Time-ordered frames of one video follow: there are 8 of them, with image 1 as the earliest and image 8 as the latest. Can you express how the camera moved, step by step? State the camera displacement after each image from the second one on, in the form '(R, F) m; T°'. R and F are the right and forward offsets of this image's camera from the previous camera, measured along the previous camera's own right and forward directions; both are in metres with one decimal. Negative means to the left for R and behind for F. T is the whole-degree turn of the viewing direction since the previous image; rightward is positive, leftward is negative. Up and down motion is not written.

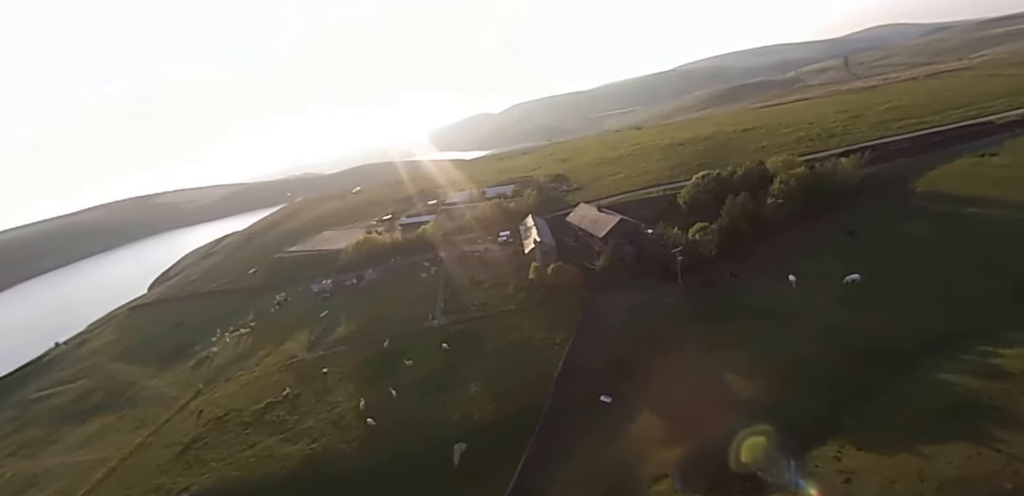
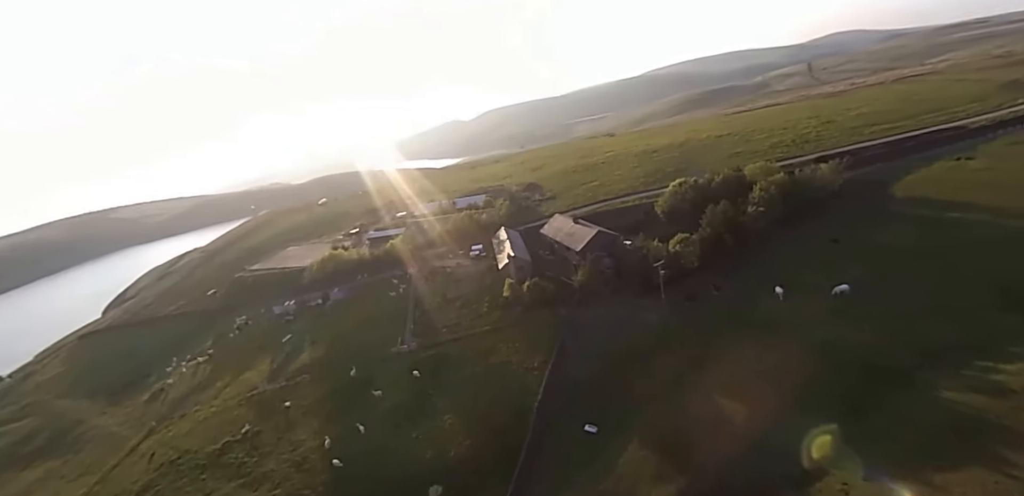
(+0.2, +3.8) m; +3°
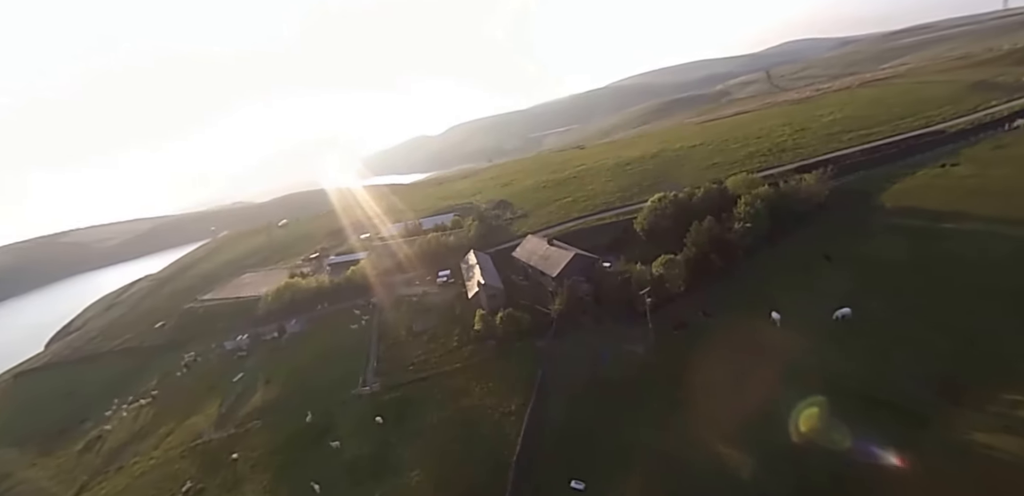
(+0.4, +5.5) m; +3°
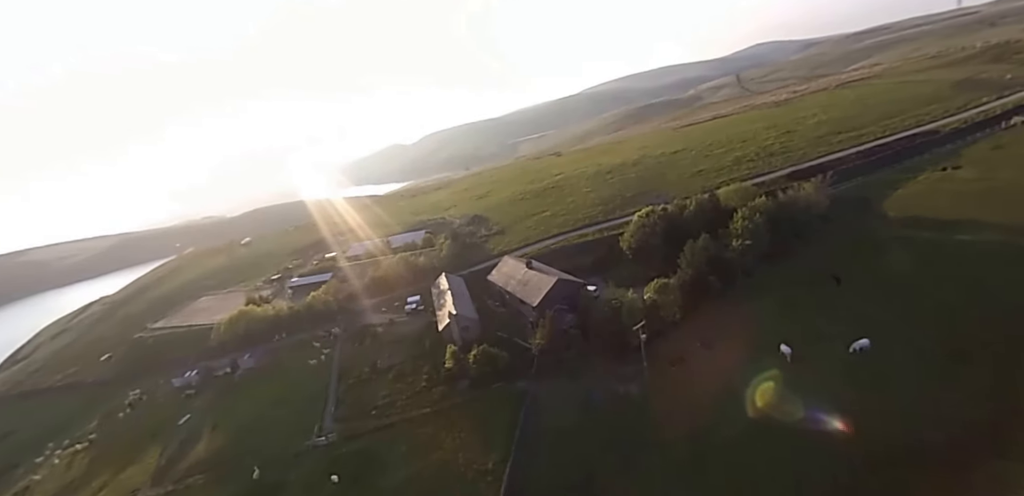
(+0.7, +6.6) m; +3°
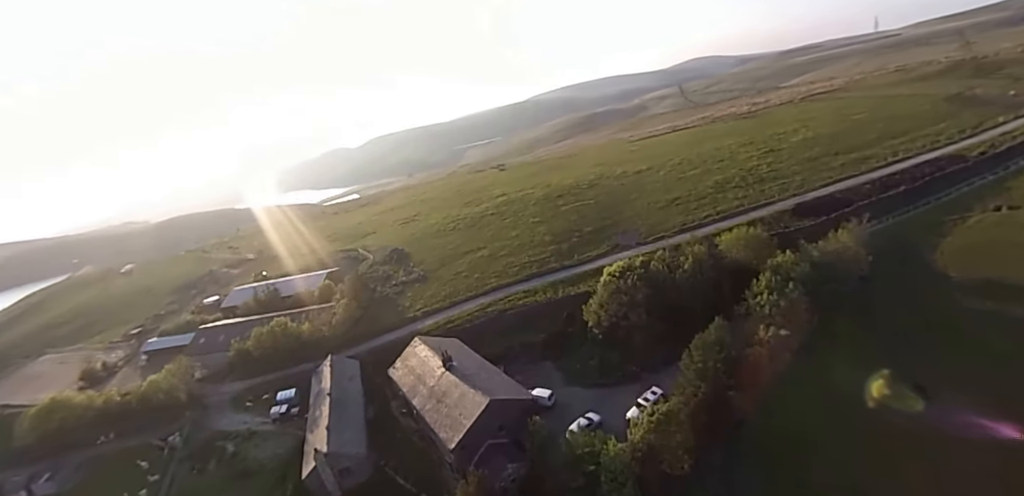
(+3.0, +19.4) m; +6°
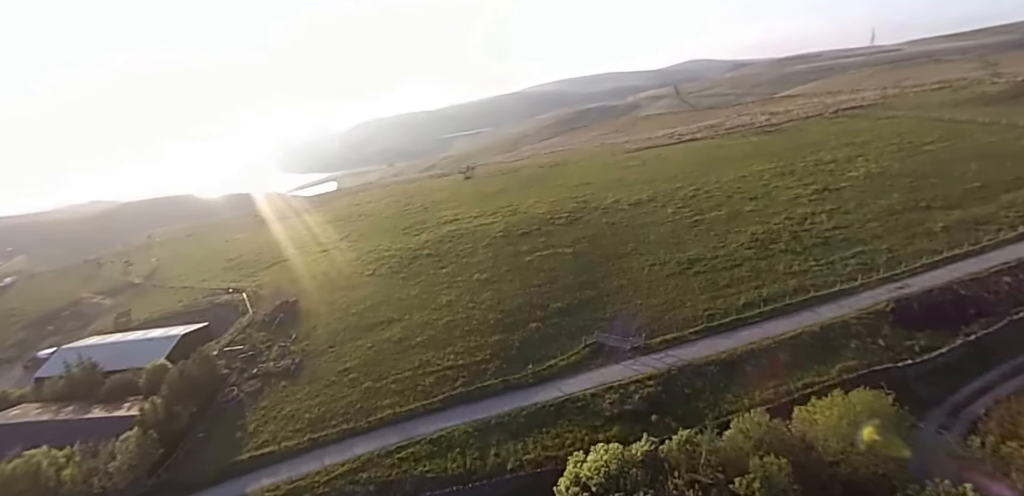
(+4.8, +21.2) m; +2°
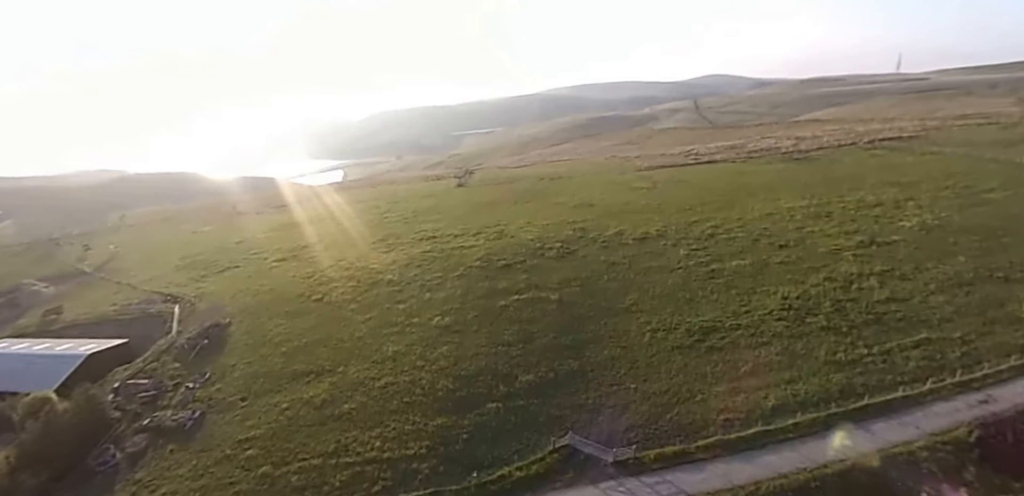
(+2.4, +8.5) m; -1°
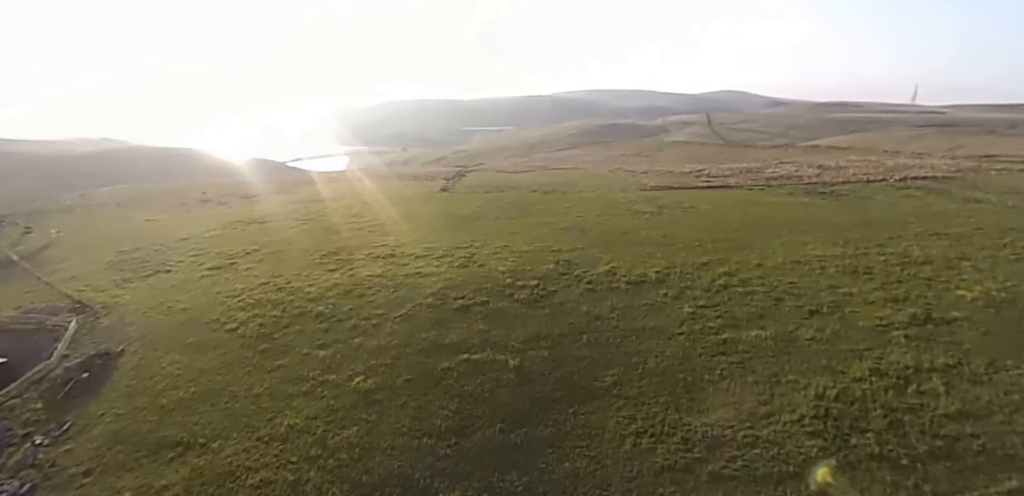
(+3.1, +8.6) m; -1°
